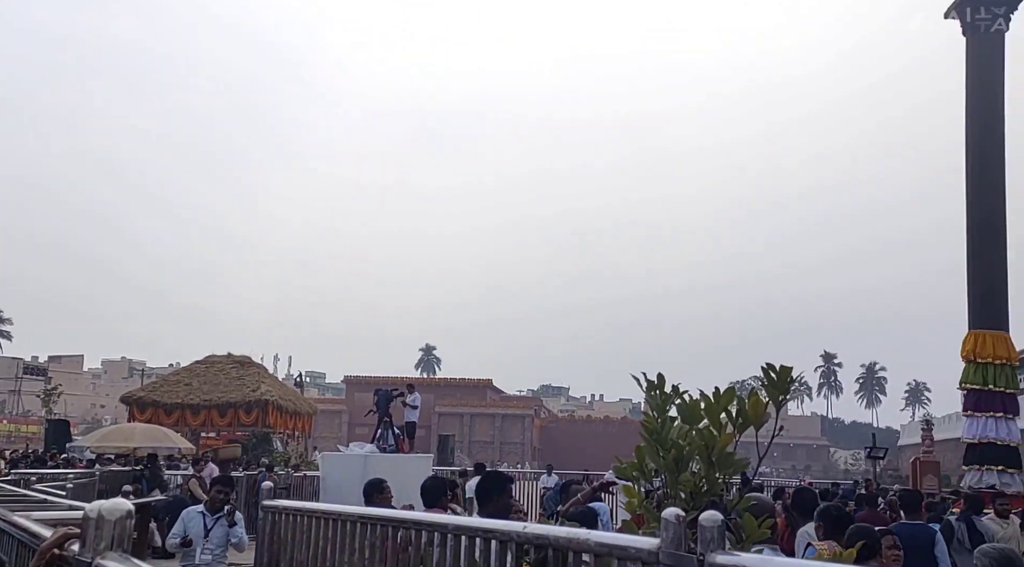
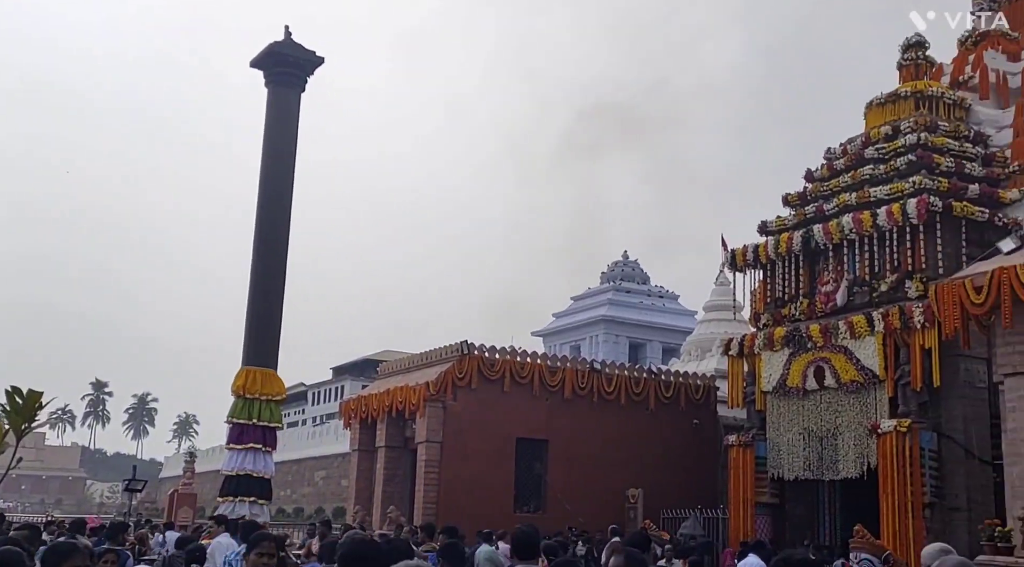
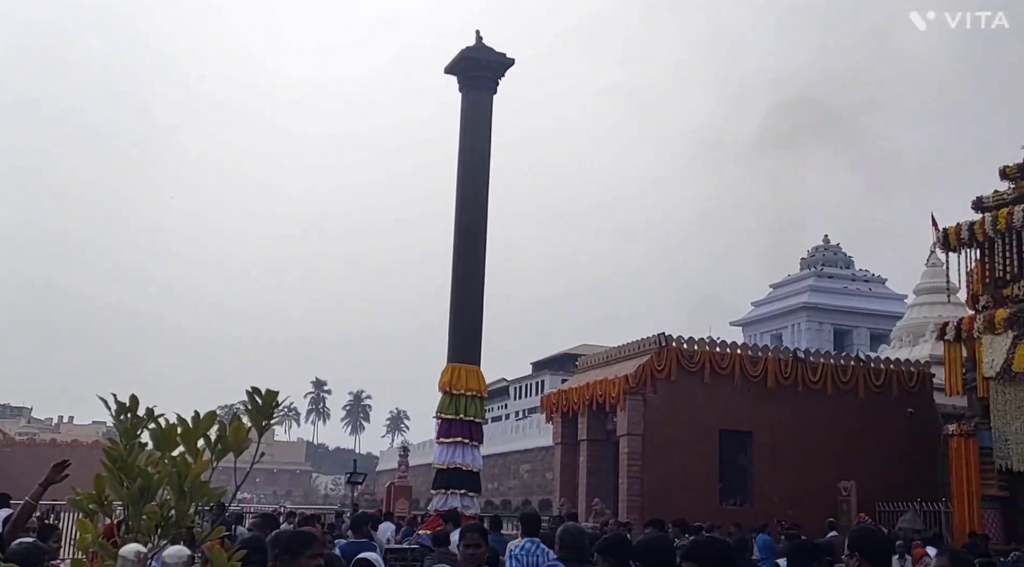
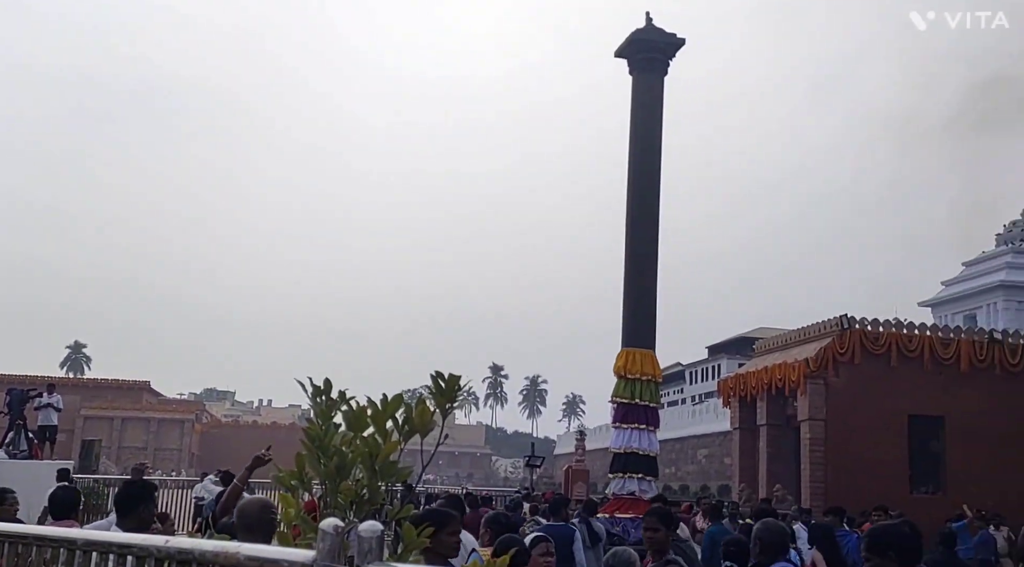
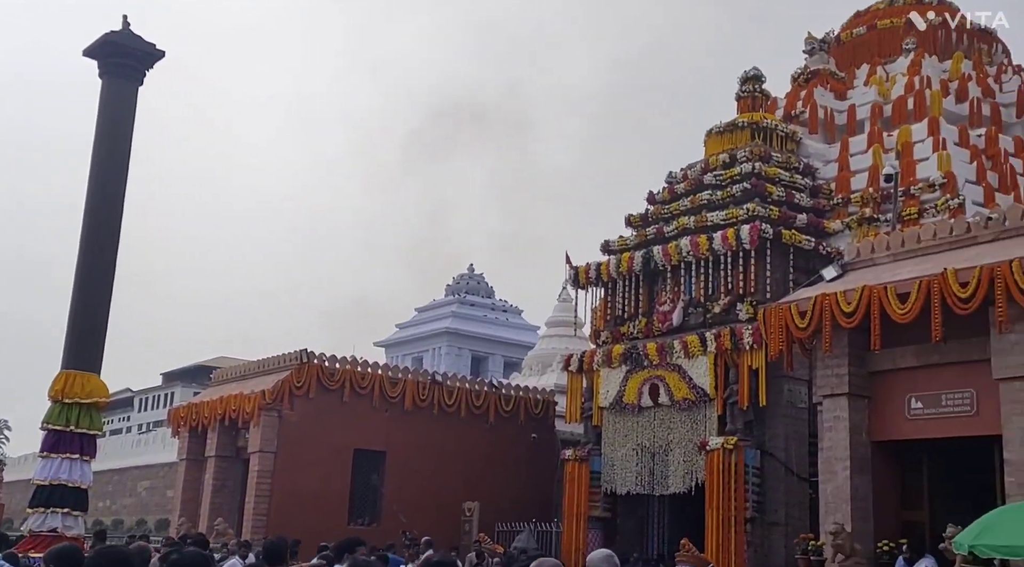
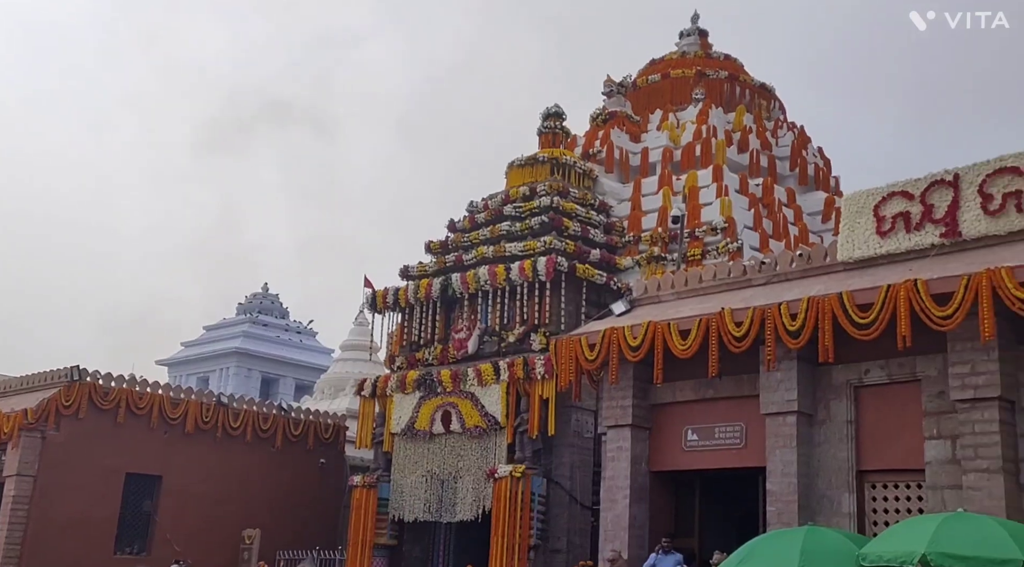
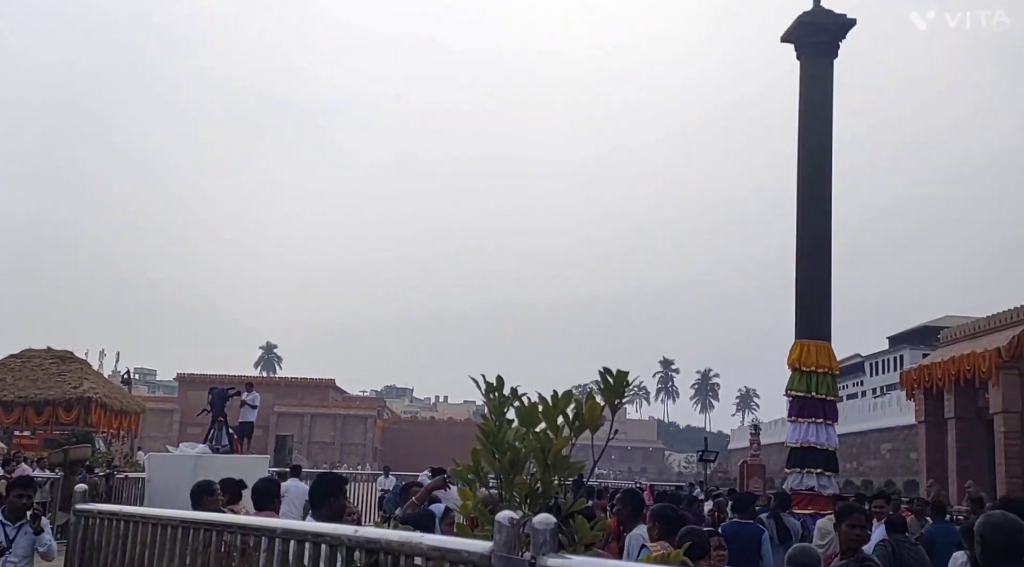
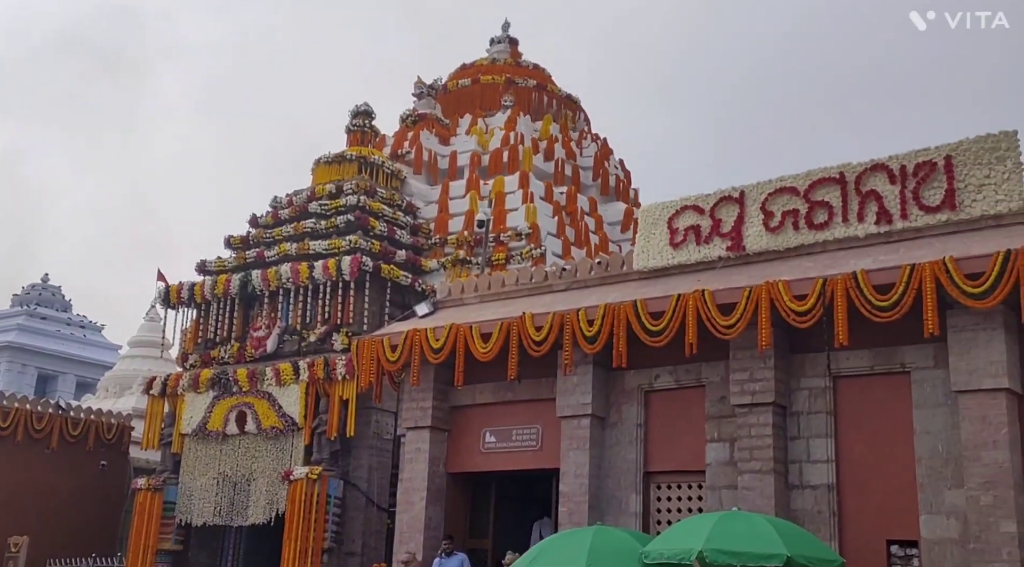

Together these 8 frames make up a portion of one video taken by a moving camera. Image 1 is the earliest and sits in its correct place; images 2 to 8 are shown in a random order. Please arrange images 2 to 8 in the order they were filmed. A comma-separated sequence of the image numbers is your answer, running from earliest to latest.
7, 4, 3, 2, 5, 6, 8
